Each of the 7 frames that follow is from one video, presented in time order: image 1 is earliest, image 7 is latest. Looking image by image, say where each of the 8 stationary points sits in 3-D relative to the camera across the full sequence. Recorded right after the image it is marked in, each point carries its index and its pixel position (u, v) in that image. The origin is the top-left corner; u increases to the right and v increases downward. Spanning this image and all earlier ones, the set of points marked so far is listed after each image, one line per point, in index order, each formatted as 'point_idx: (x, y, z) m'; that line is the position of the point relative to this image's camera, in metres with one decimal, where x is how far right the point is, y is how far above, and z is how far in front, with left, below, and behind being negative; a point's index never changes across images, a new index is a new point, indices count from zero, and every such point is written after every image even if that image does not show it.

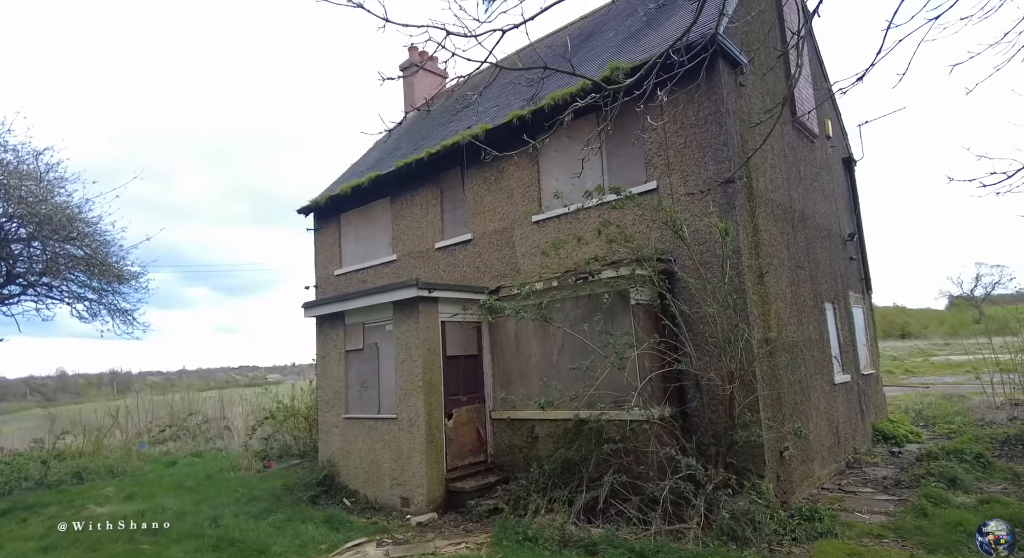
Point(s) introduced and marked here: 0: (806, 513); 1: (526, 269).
0: (+3.1, -2.4, +5.9) m
1: (+0.2, +0.2, +8.6) m
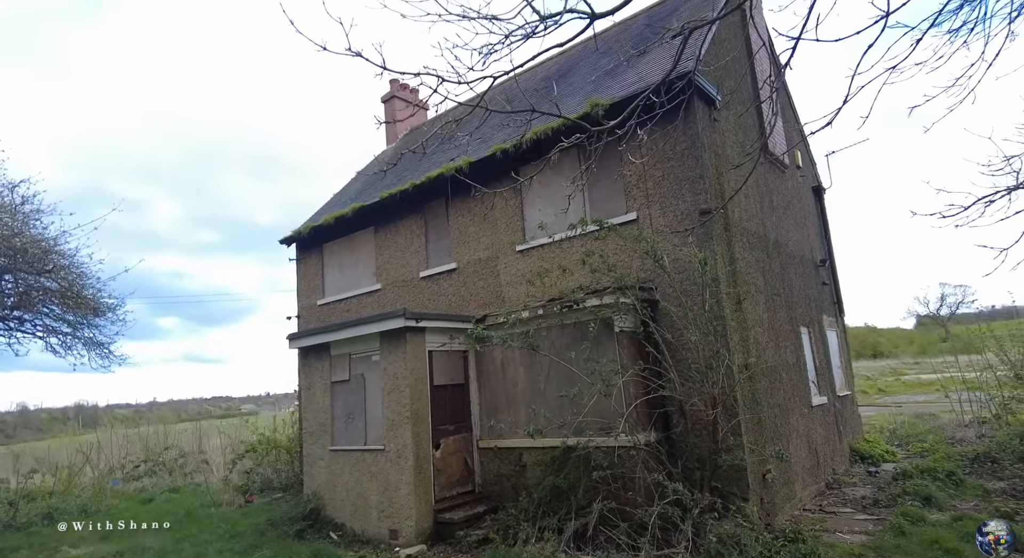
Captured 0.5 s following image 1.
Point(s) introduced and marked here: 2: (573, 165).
0: (+3.0, -2.7, +6.1) m
1: (0.0, -0.3, +8.8) m
2: (+0.9, +1.7, +8.5) m
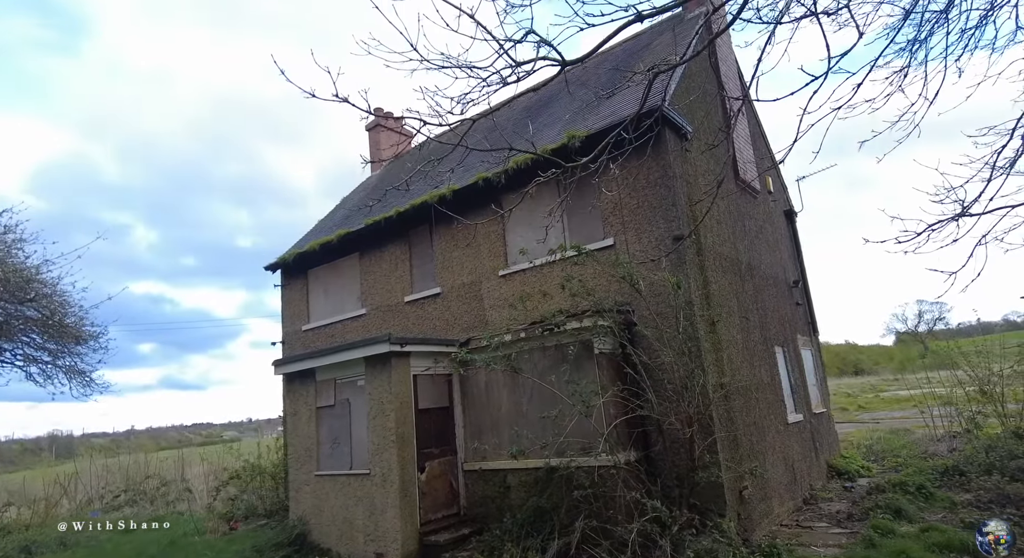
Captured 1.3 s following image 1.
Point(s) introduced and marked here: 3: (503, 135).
0: (+2.8, -3.0, +6.3) m
1: (-0.3, -0.7, +9.0) m
2: (+0.6, +1.3, +8.8) m
3: (-0.2, +2.8, +11.0) m
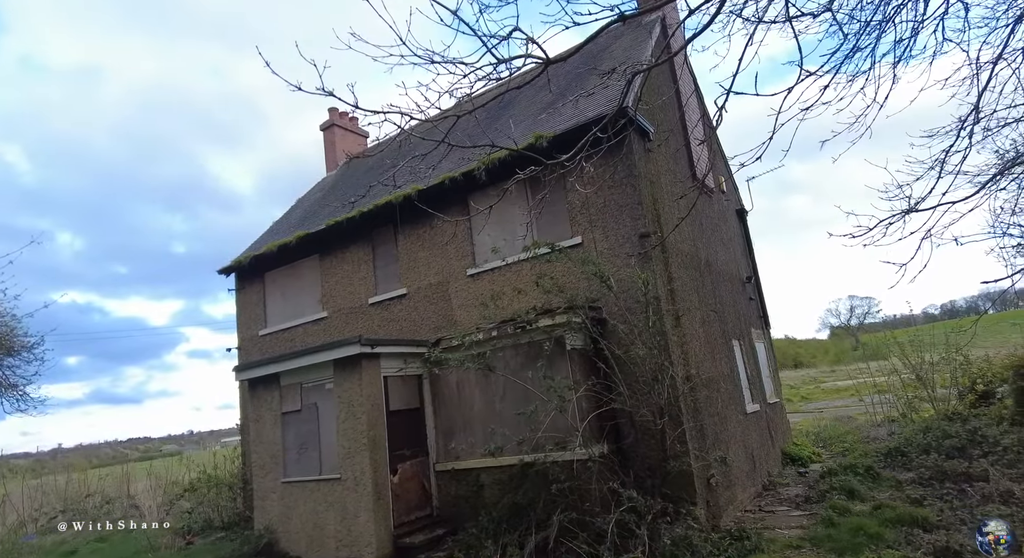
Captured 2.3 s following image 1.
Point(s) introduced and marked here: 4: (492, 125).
0: (+2.6, -2.9, +6.5) m
1: (-0.8, -0.7, +9.0) m
2: (+0.1, +1.4, +8.9) m
3: (-0.9, +2.8, +11.0) m
4: (-0.4, +2.9, +10.6) m
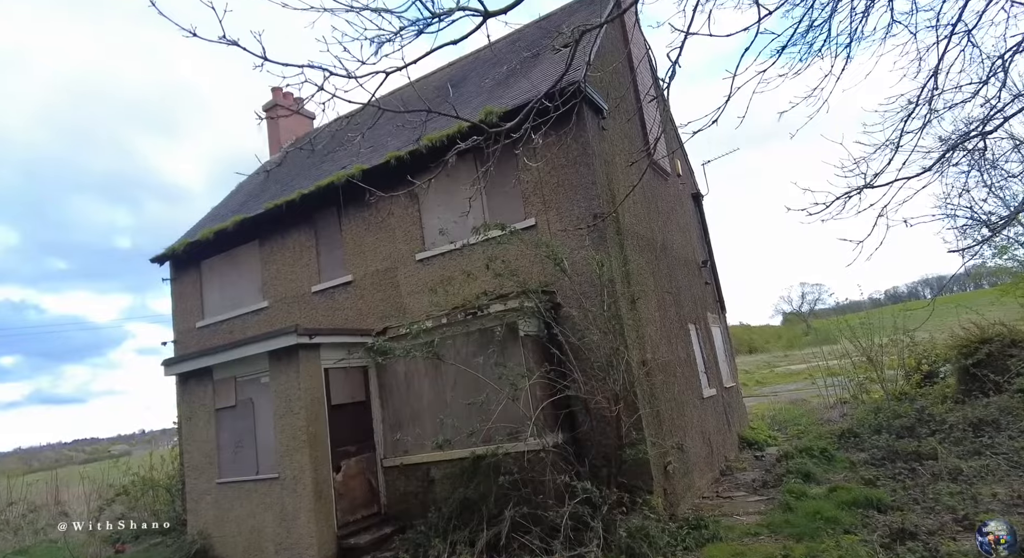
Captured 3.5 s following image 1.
0: (+2.0, -2.7, +6.3) m
1: (-1.5, -0.4, +8.5) m
2: (-0.6, +1.6, +8.4) m
3: (-1.8, +3.0, +10.5) m
4: (-1.2, +3.2, +10.1) m
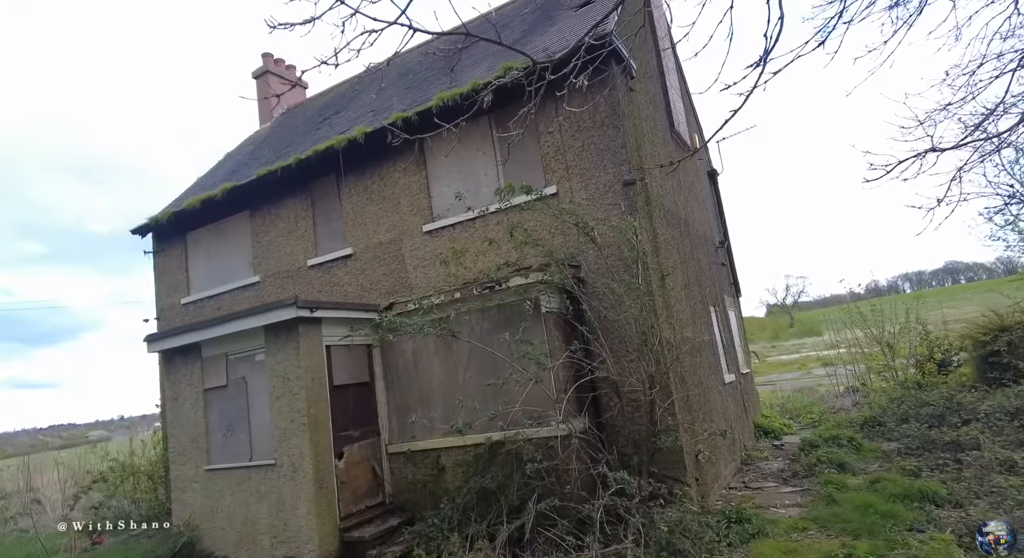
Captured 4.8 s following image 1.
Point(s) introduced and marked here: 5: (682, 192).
0: (+2.3, -2.4, +5.8) m
1: (-1.3, 0.0, +7.9) m
2: (-0.4, +2.0, +7.8) m
3: (-1.6, +3.5, +9.7) m
4: (-1.0, +3.6, +9.4) m
5: (+2.7, +1.4, +9.1) m
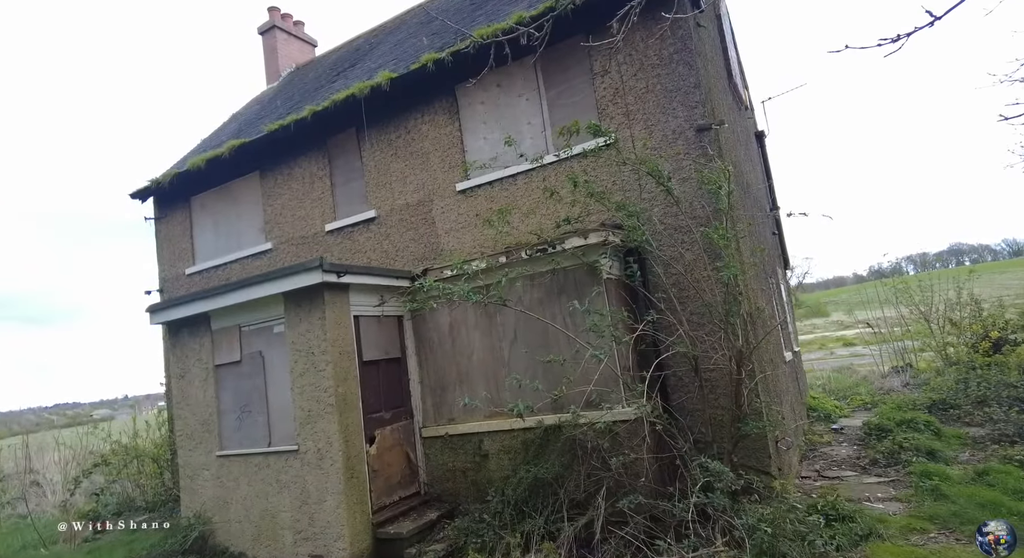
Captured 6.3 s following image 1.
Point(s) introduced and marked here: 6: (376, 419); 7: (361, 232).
0: (+2.8, -2.0, +5.0) m
1: (-0.7, +0.4, +7.0) m
2: (+0.2, +2.4, +6.8) m
3: (-1.0, +4.0, +8.7) m
4: (-0.4, +4.1, +8.4) m
5: (+3.3, +1.9, +8.2) m
6: (-1.5, -1.5, +6.0) m
7: (-2.1, +0.7, +7.9) m
